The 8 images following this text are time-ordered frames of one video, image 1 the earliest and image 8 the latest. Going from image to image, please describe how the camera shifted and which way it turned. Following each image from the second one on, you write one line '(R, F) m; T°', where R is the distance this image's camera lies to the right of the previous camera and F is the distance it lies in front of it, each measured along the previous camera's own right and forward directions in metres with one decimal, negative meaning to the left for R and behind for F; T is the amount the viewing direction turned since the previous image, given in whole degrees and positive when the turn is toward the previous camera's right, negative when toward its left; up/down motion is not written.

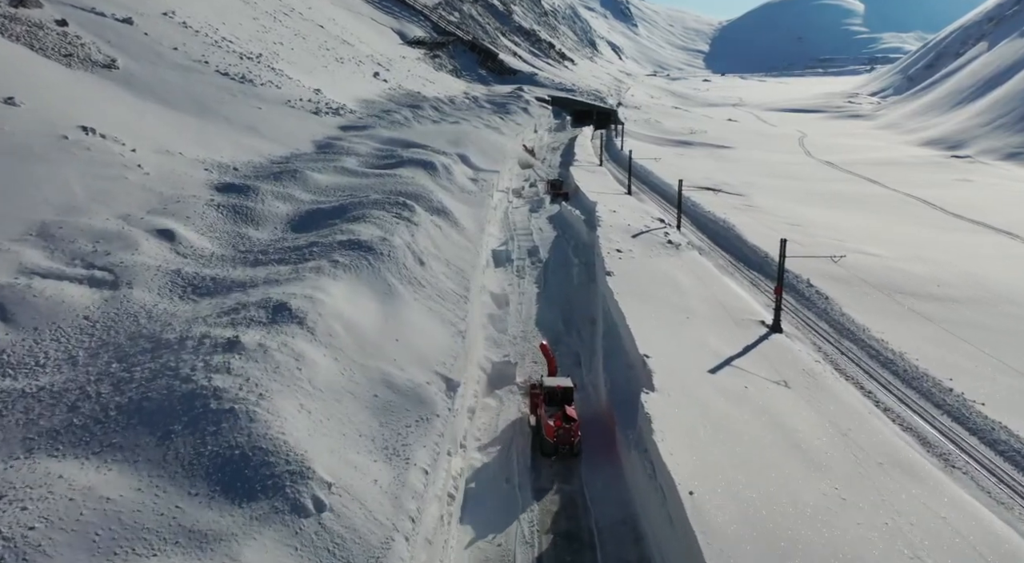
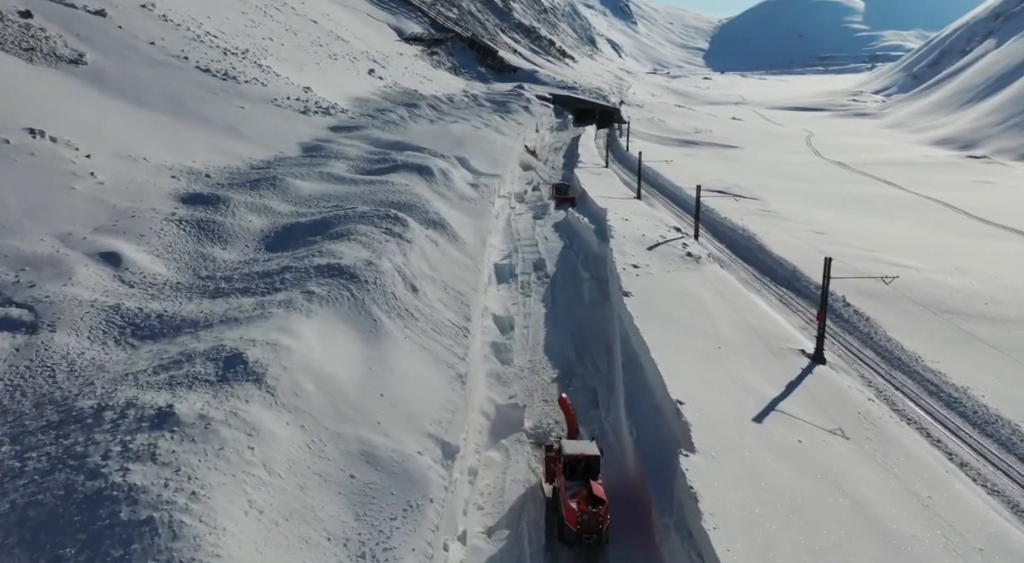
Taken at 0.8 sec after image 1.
(-0.1, +1.8) m; 0°
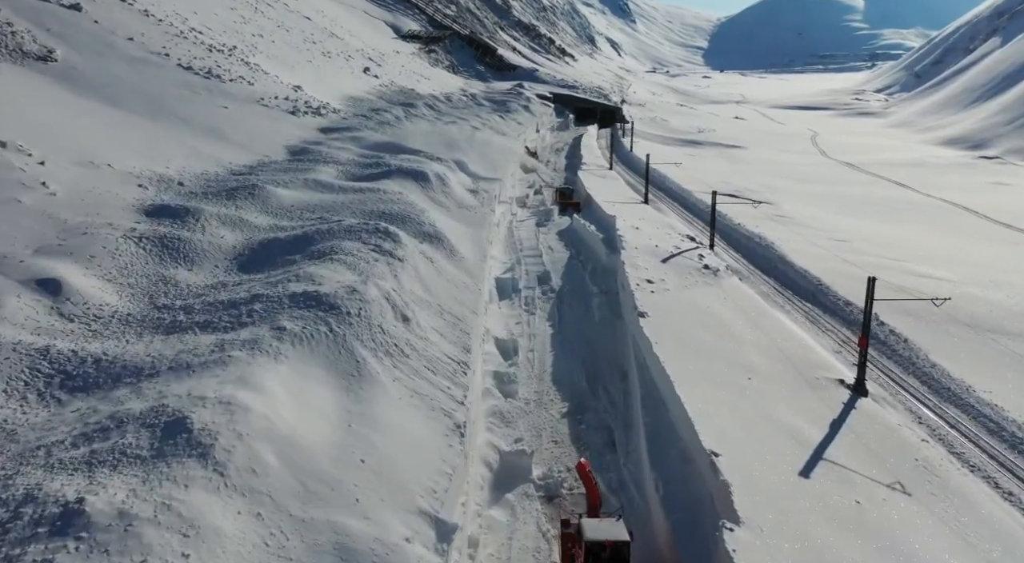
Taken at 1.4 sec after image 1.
(-0.1, +1.4) m; 0°
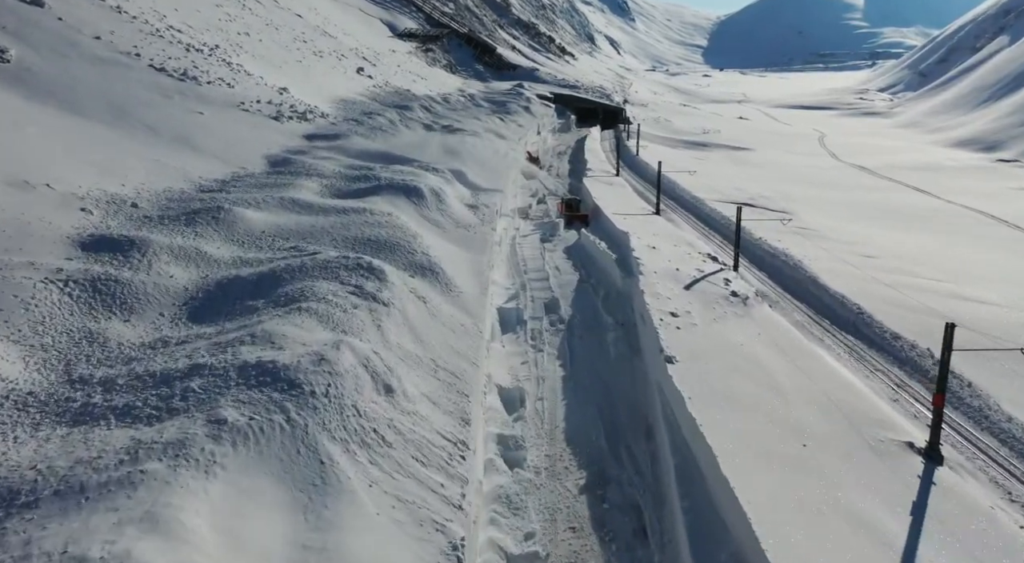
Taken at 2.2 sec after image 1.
(-0.1, +1.9) m; 0°
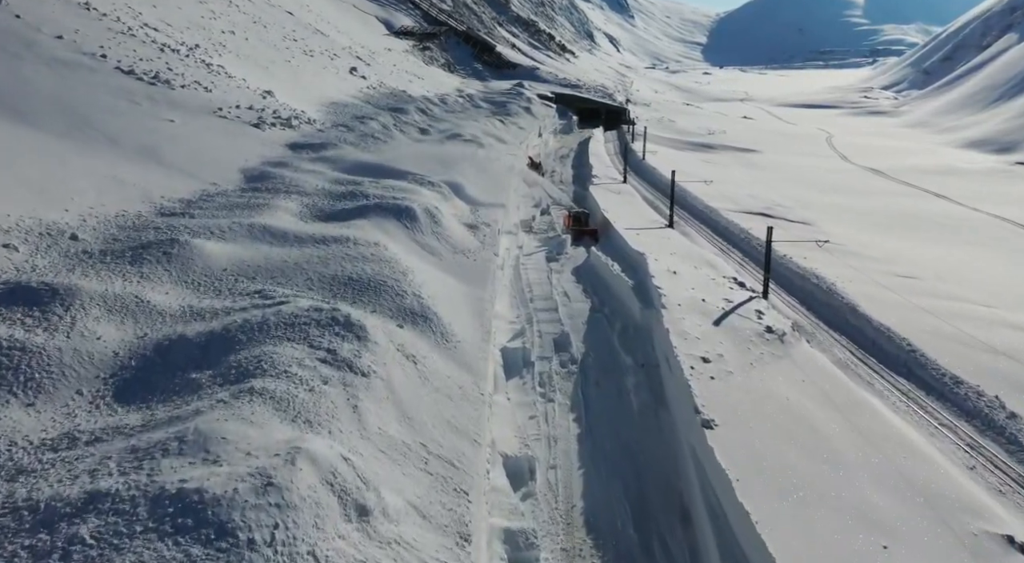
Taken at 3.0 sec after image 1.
(-0.1, +1.8) m; 0°
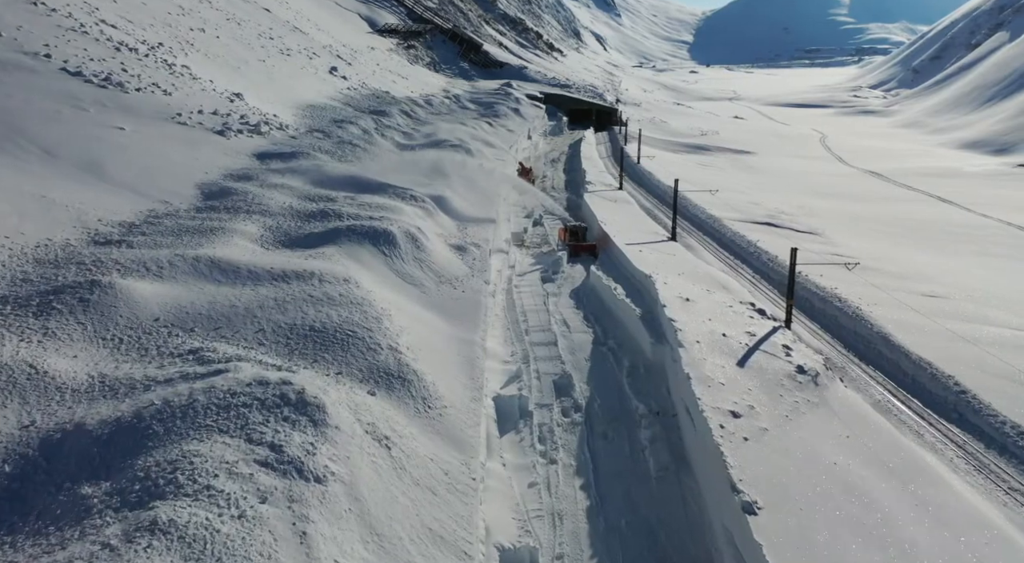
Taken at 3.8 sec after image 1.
(-0.1, +1.8) m; +1°
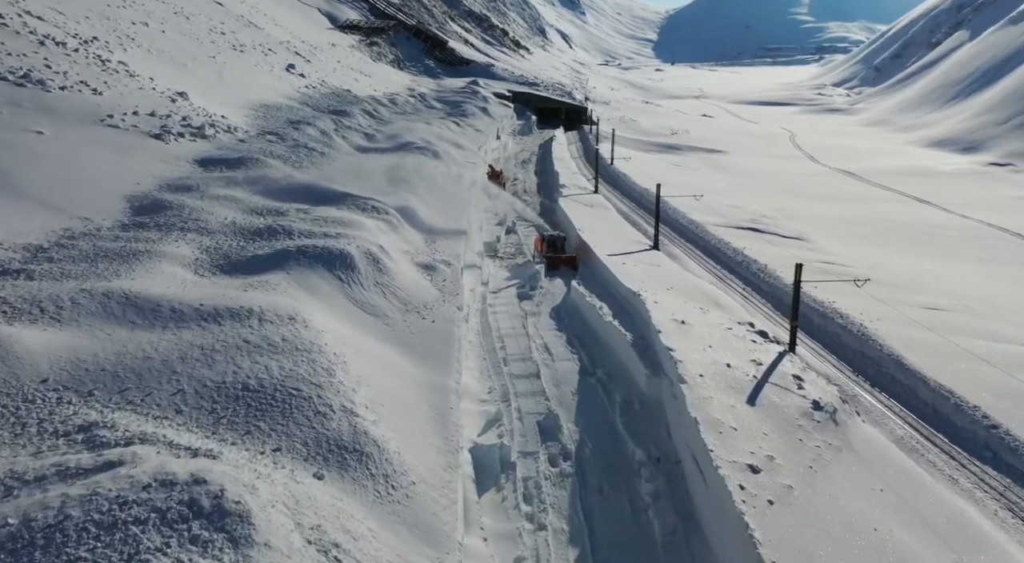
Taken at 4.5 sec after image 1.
(-0.1, +1.6) m; +2°
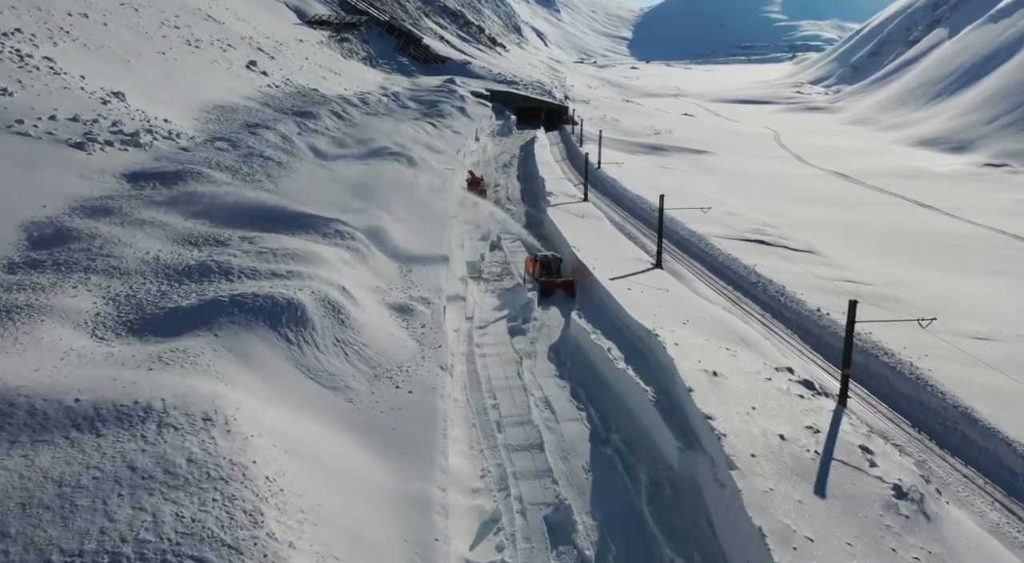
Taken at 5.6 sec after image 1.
(-0.2, +2.4) m; +2°
